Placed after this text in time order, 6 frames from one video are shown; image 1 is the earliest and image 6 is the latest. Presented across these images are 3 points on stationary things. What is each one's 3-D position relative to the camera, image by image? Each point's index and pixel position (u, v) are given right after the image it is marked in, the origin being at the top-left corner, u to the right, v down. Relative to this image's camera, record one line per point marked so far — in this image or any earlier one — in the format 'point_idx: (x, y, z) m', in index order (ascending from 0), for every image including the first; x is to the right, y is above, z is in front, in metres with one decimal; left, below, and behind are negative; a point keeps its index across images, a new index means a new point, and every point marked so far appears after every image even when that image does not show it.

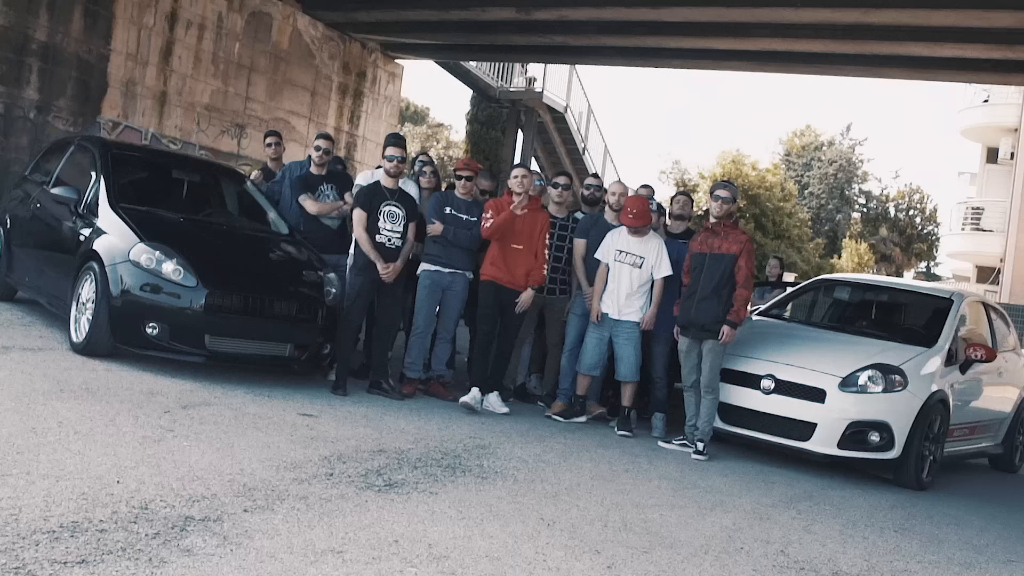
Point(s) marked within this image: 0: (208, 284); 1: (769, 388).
0: (-1.6, 0.0, +6.8) m
1: (+1.4, -0.5, +7.2) m
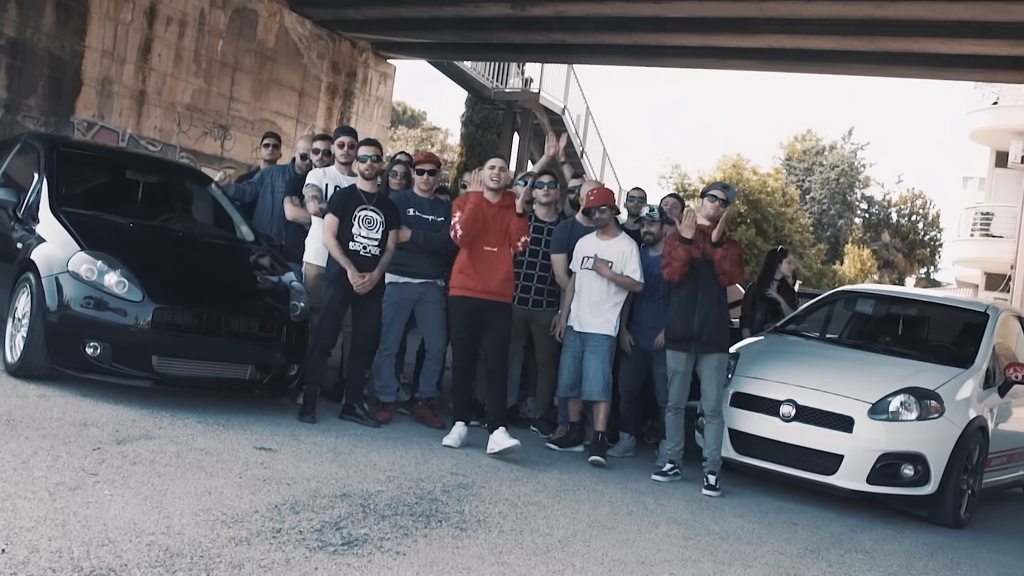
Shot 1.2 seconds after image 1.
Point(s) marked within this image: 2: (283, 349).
0: (-1.6, 0.0, +6.0) m
1: (+1.3, -0.6, +6.4) m
2: (-1.1, -0.3, +6.5) m
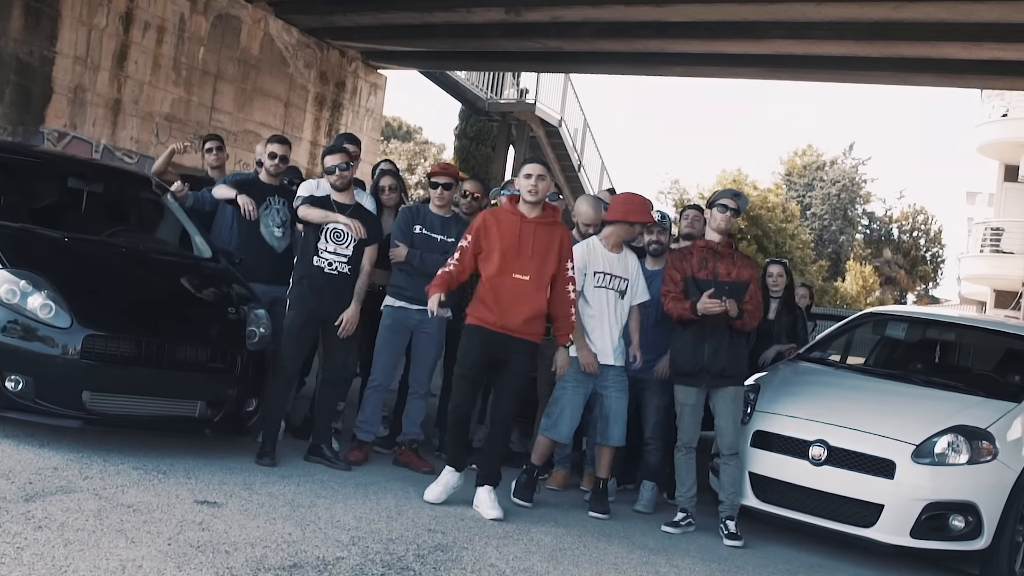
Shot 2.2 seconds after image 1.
0: (-1.7, -0.1, +5.2) m
1: (+1.3, -0.7, +5.5) m
2: (-1.2, -0.4, +5.7) m
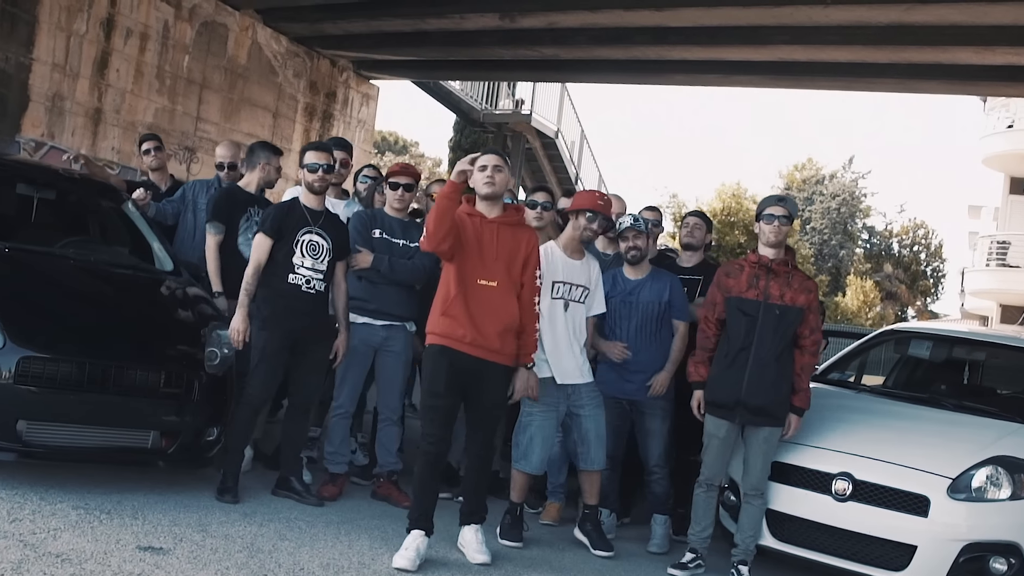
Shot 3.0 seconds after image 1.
0: (-1.7, -0.2, +4.6) m
1: (+1.3, -0.8, +5.0) m
2: (-1.2, -0.5, +5.1) m
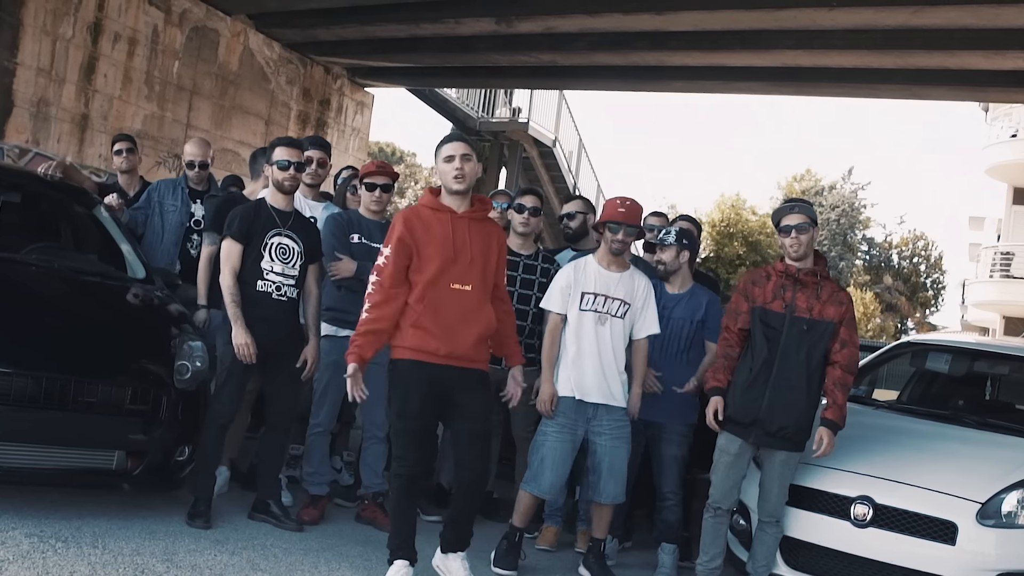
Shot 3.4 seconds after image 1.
0: (-1.7, -0.2, +4.2) m
1: (+1.2, -0.8, +4.6) m
2: (-1.2, -0.5, +4.7) m
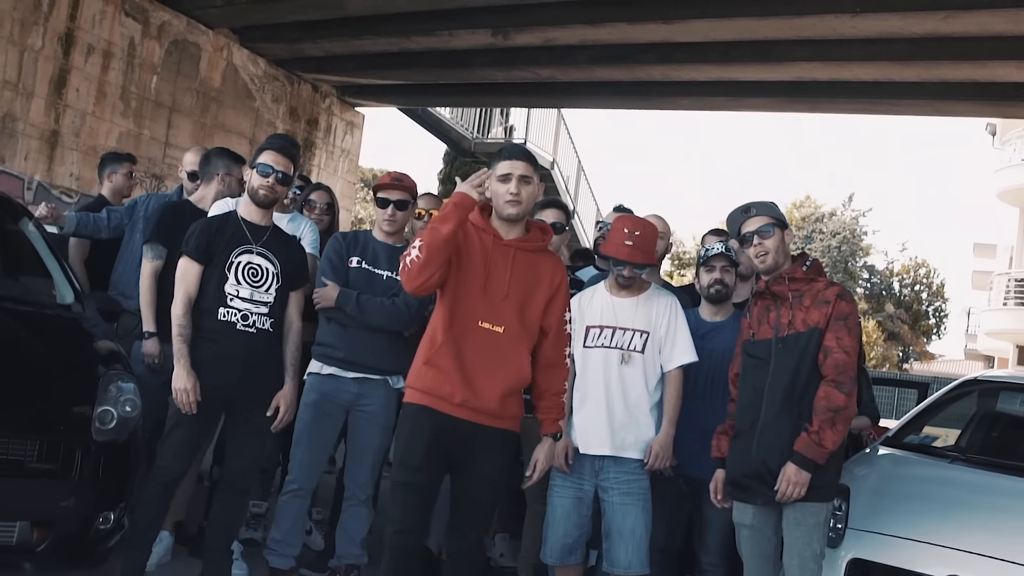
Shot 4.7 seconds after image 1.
0: (-1.7, -0.3, +3.3) m
1: (+1.2, -0.9, +3.7) m
2: (-1.2, -0.6, +3.8) m
